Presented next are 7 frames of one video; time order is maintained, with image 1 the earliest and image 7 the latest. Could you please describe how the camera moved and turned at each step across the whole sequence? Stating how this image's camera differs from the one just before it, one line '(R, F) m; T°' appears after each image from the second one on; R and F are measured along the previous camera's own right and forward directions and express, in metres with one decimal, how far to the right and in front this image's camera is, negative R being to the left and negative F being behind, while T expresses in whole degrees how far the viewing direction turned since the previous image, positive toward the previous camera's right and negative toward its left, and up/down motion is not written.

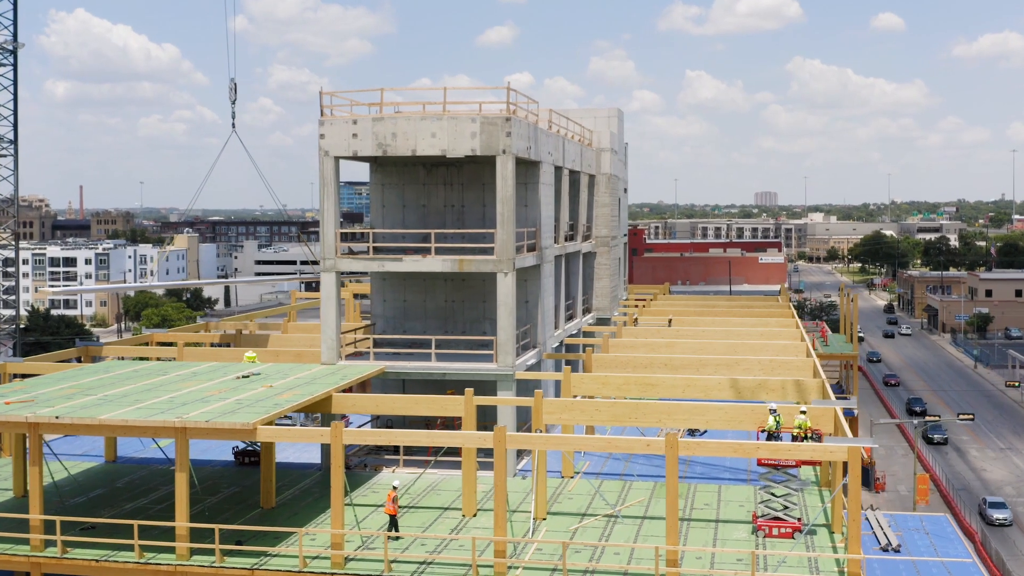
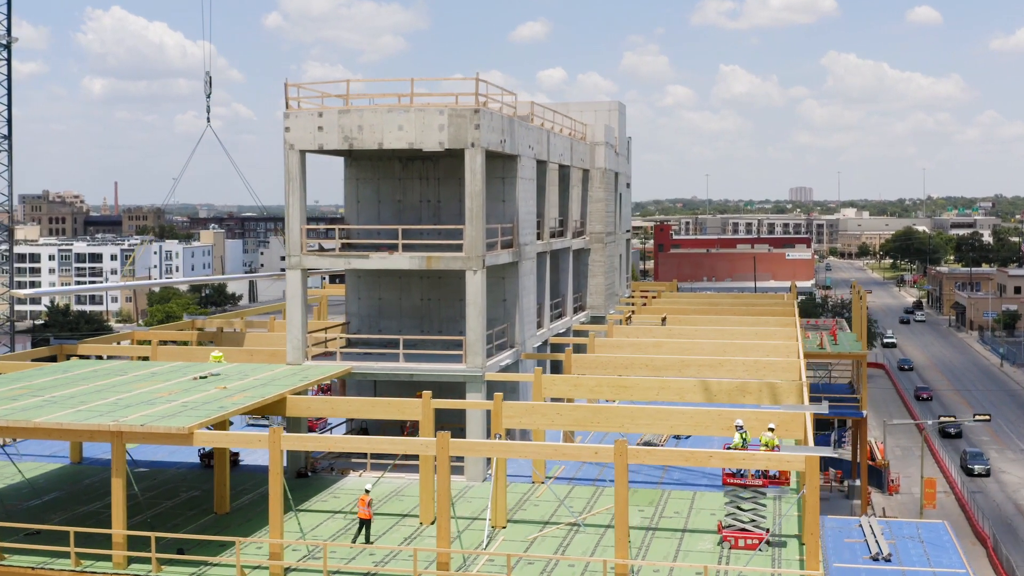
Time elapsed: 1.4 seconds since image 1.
(+1.6, +1.1) m; -2°
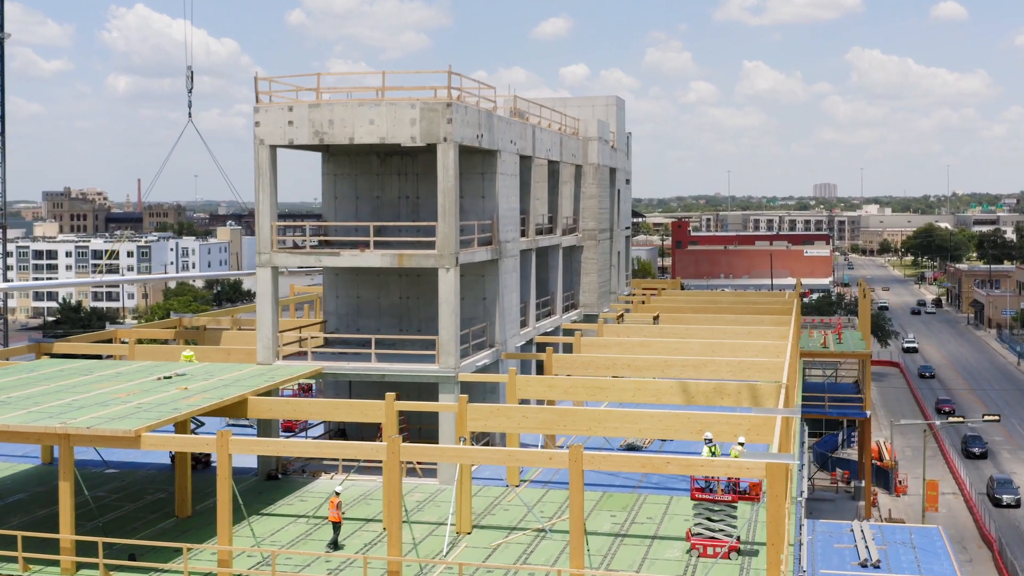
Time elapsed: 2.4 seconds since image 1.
(+1.2, +0.8) m; -1°
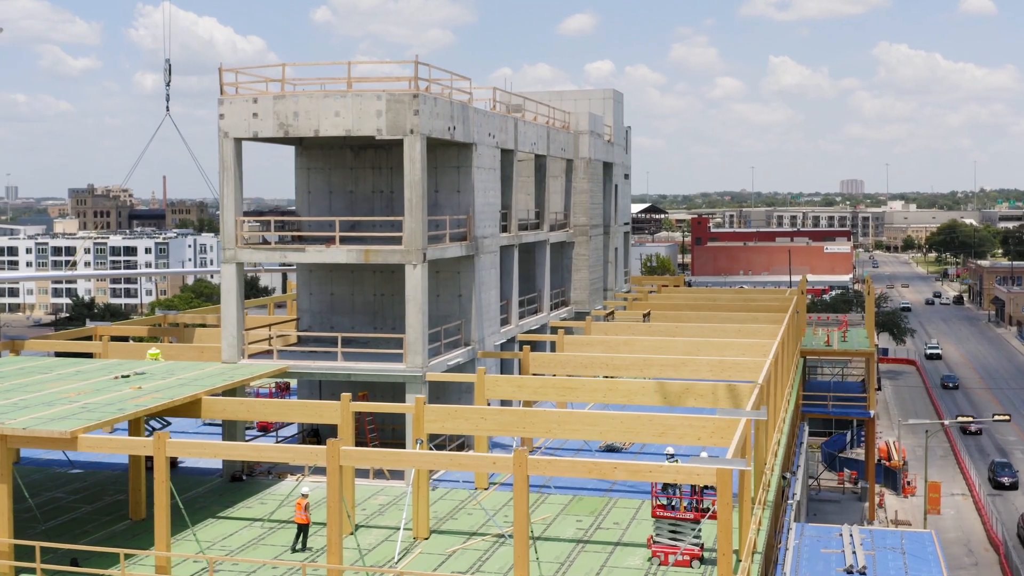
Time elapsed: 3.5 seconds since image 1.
(+1.4, +0.9) m; -1°
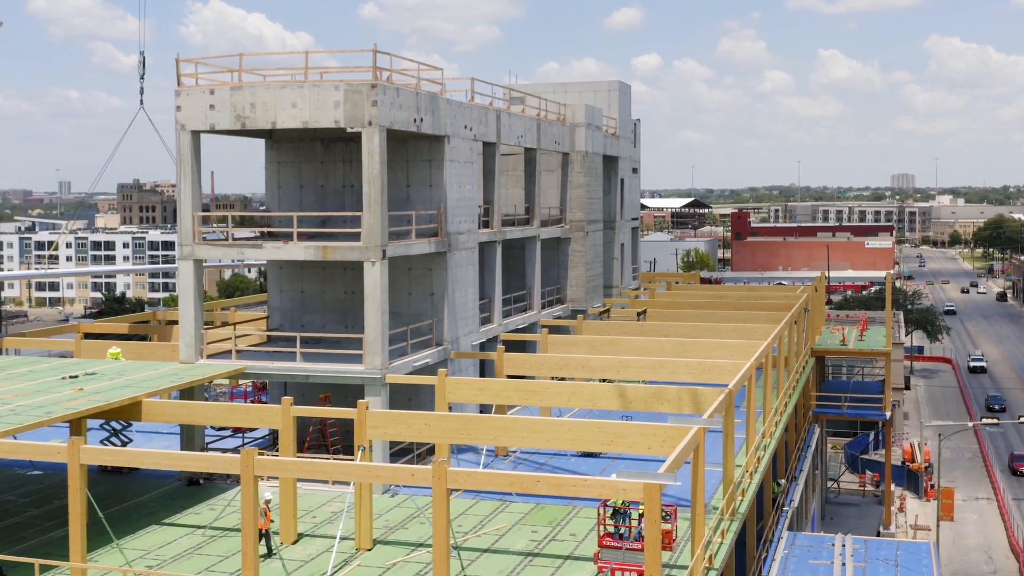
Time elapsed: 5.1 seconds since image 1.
(+1.9, +1.2) m; -2°
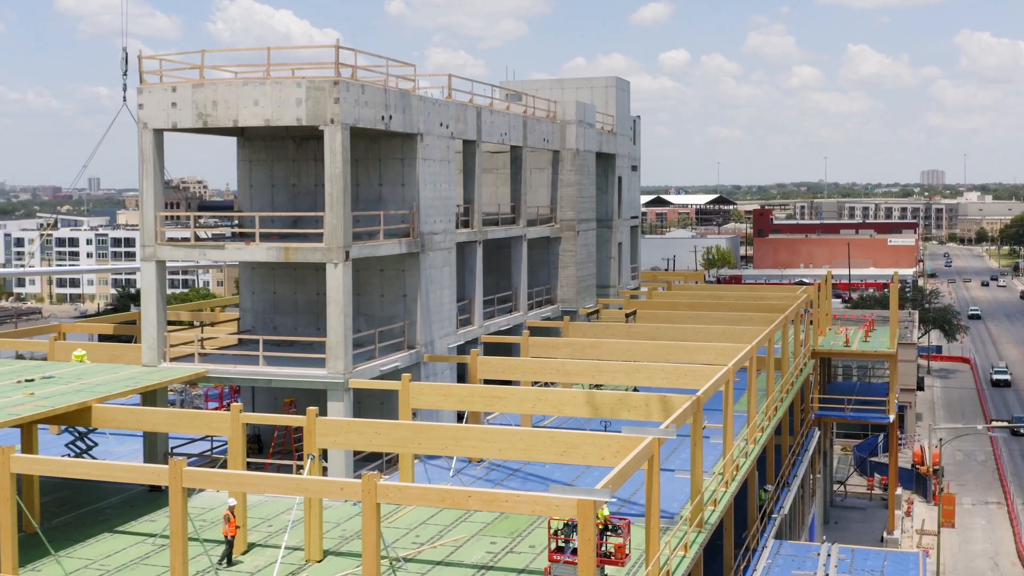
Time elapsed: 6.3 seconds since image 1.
(+1.4, +0.8) m; -1°
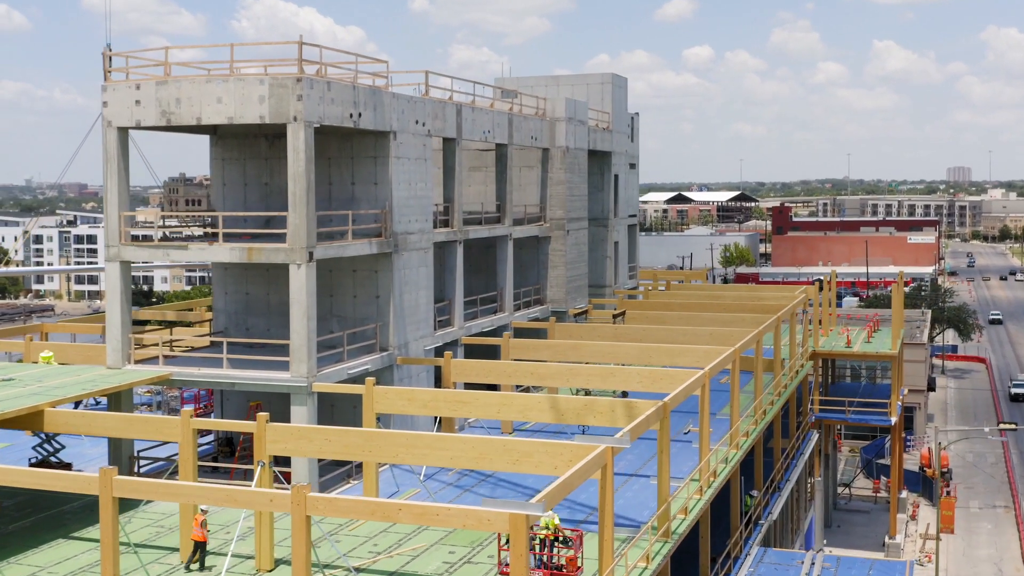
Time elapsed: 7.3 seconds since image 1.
(+1.2, +0.6) m; -1°
